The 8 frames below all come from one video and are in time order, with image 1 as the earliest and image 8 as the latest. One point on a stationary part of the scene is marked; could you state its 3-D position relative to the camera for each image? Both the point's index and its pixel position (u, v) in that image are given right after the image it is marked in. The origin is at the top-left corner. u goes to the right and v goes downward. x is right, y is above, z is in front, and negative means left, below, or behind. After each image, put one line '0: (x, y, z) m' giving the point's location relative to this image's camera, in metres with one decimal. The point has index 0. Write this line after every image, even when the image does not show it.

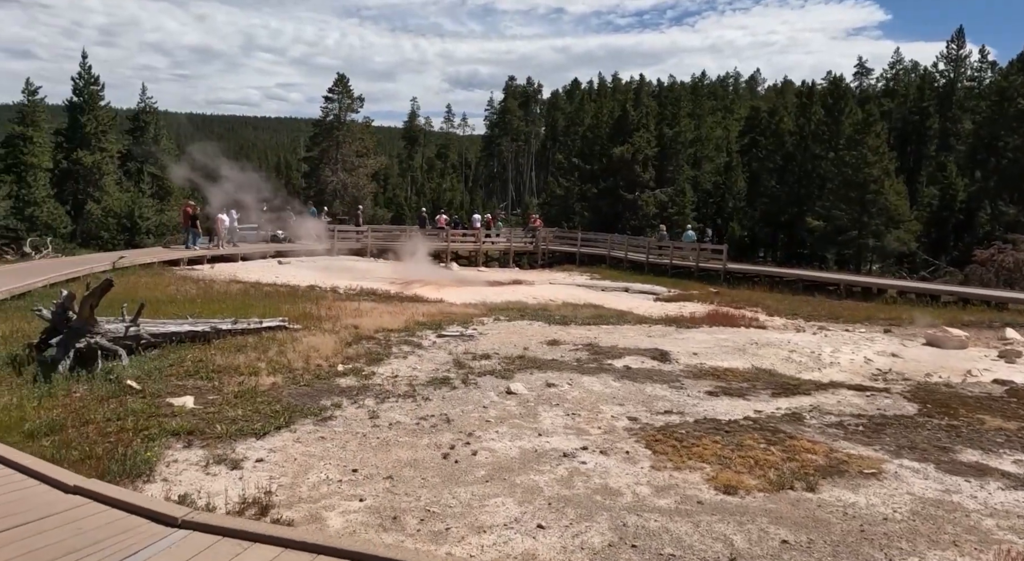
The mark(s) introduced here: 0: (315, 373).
0: (-2.5, -1.2, +8.5) m
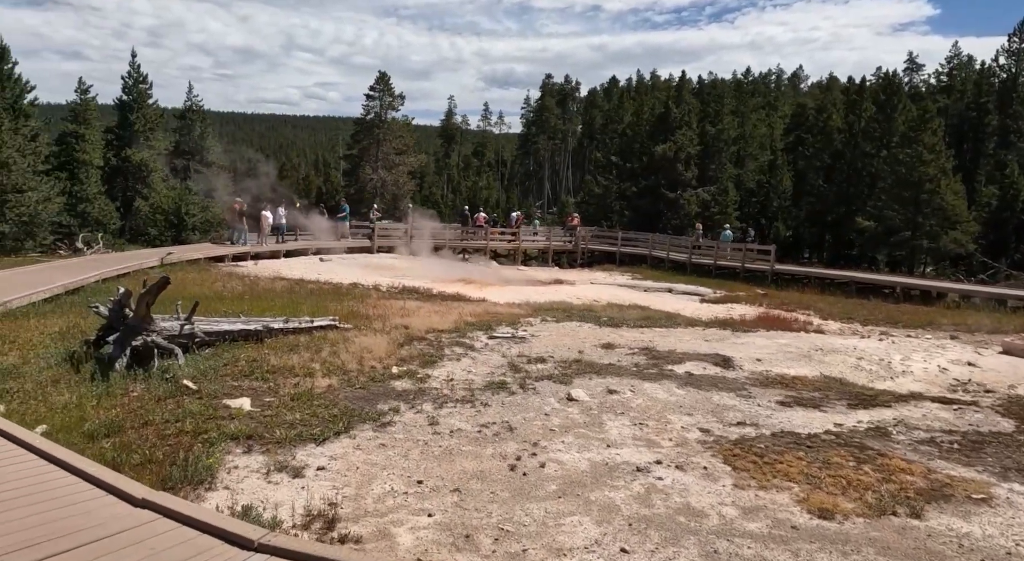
0: (-1.8, -1.2, +8.3) m
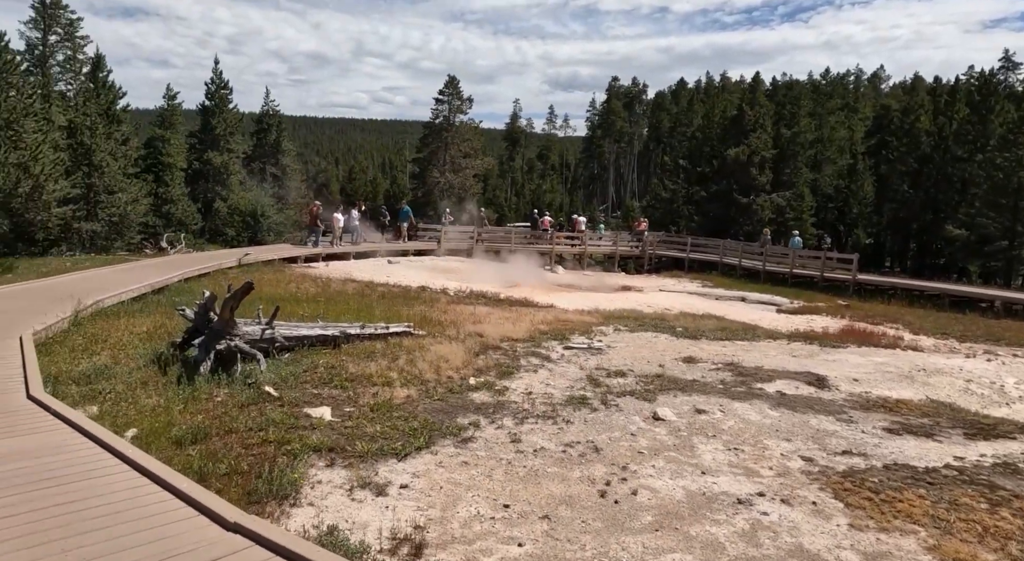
0: (-0.8, -1.3, +8.1) m
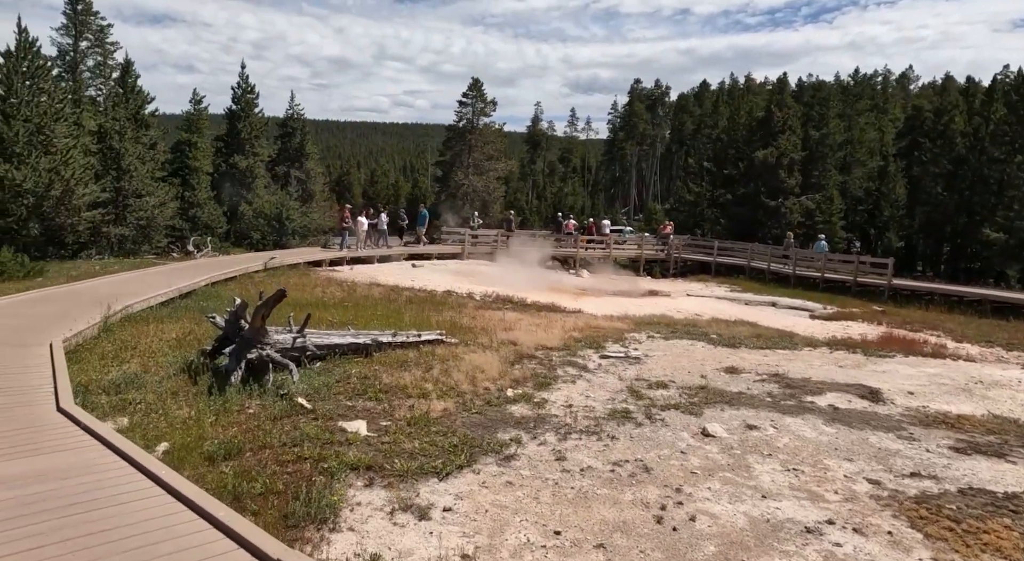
0: (-0.3, -1.4, +7.8) m
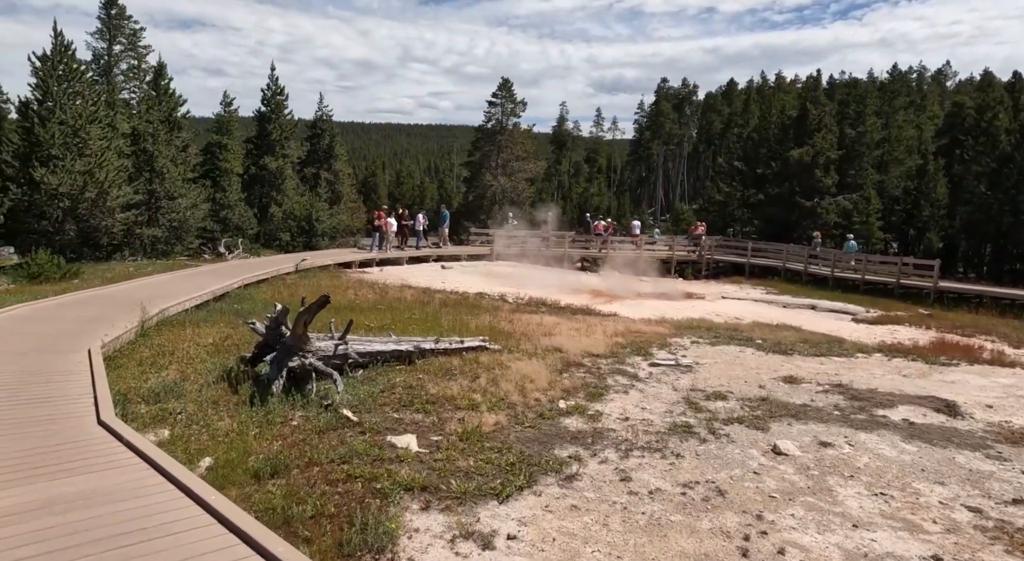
0: (+0.3, -1.5, +7.3) m
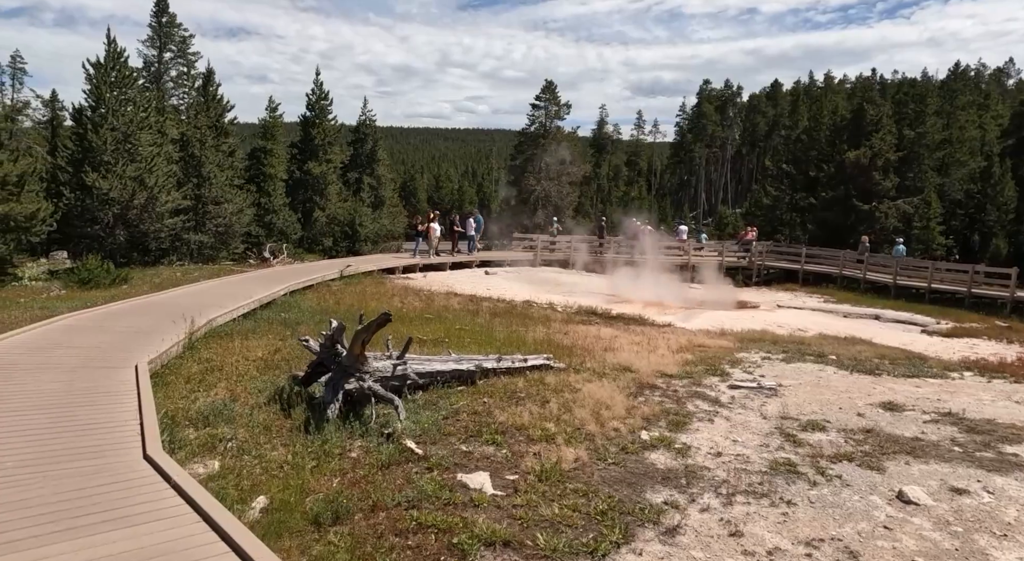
0: (+1.1, -1.6, +6.6) m
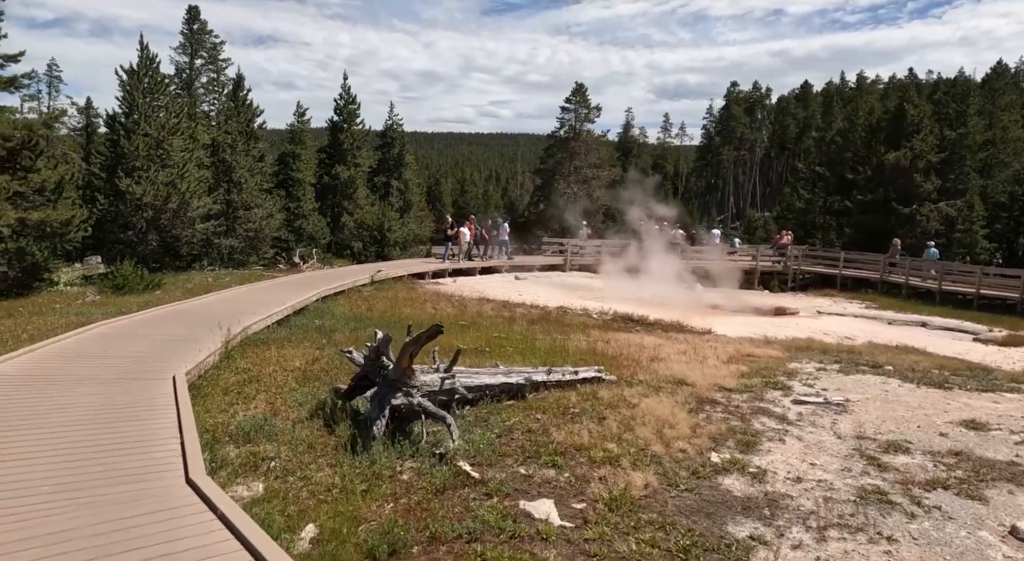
0: (+1.6, -1.7, +6.1) m
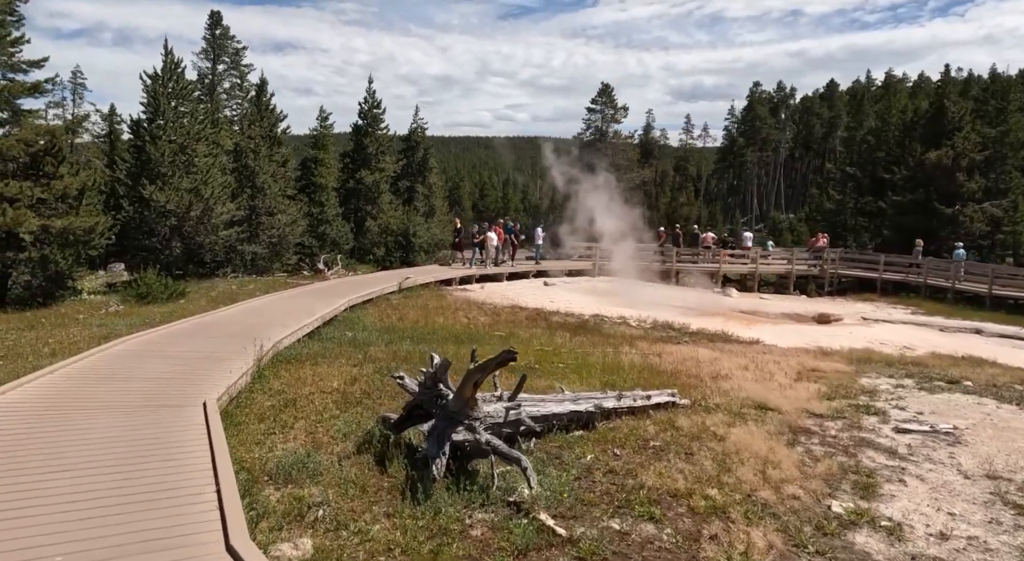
0: (+2.3, -1.9, +5.1) m
